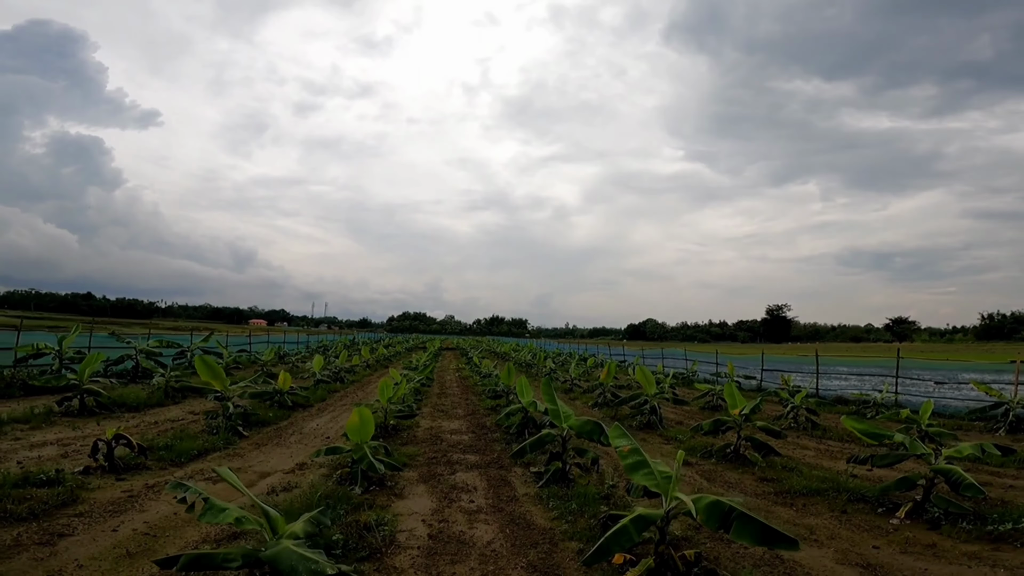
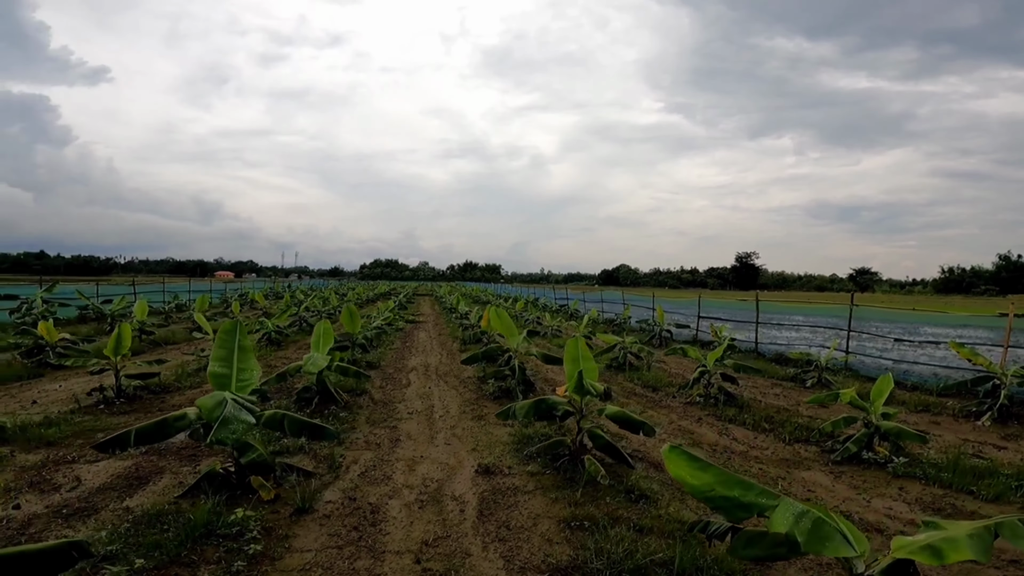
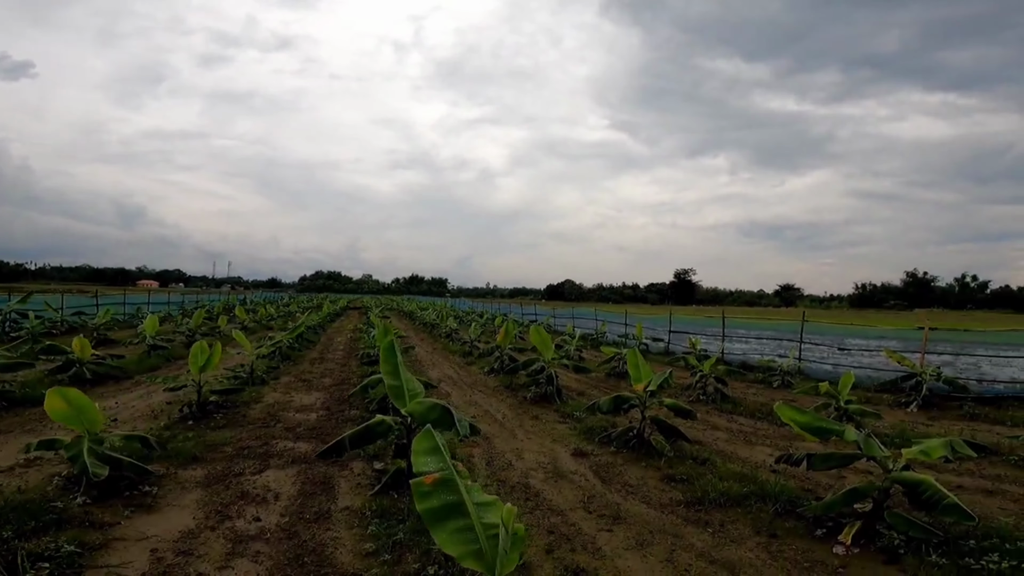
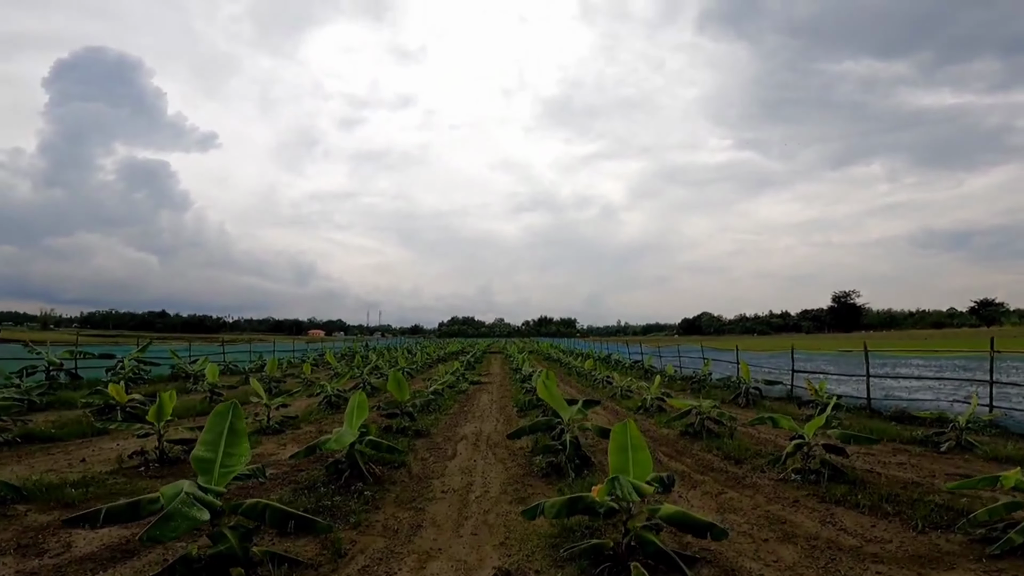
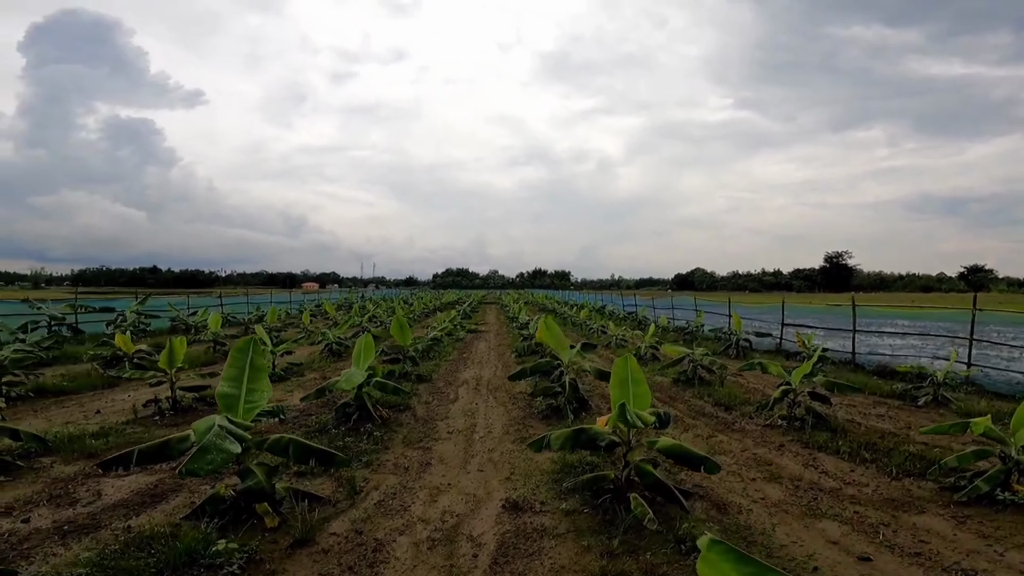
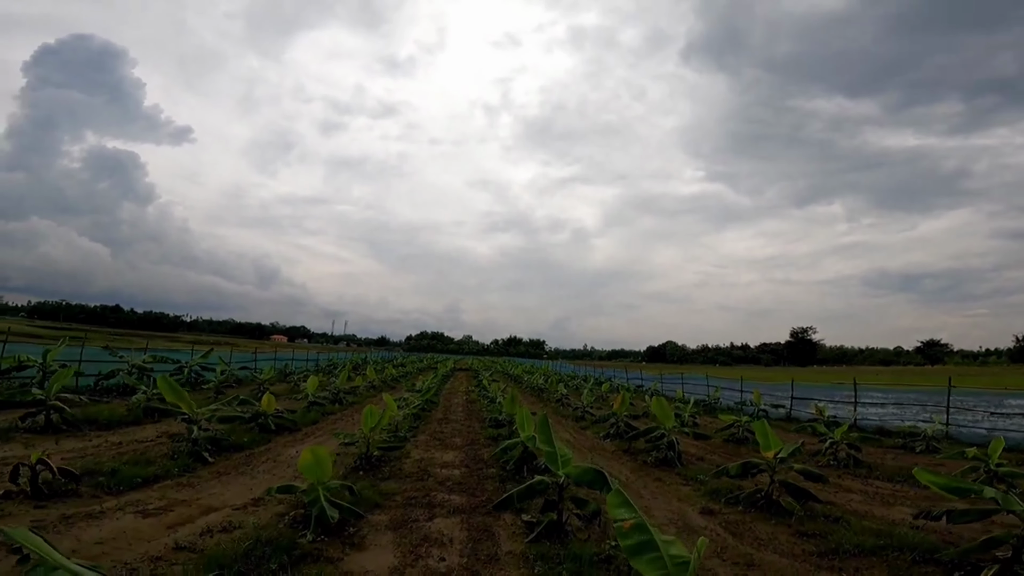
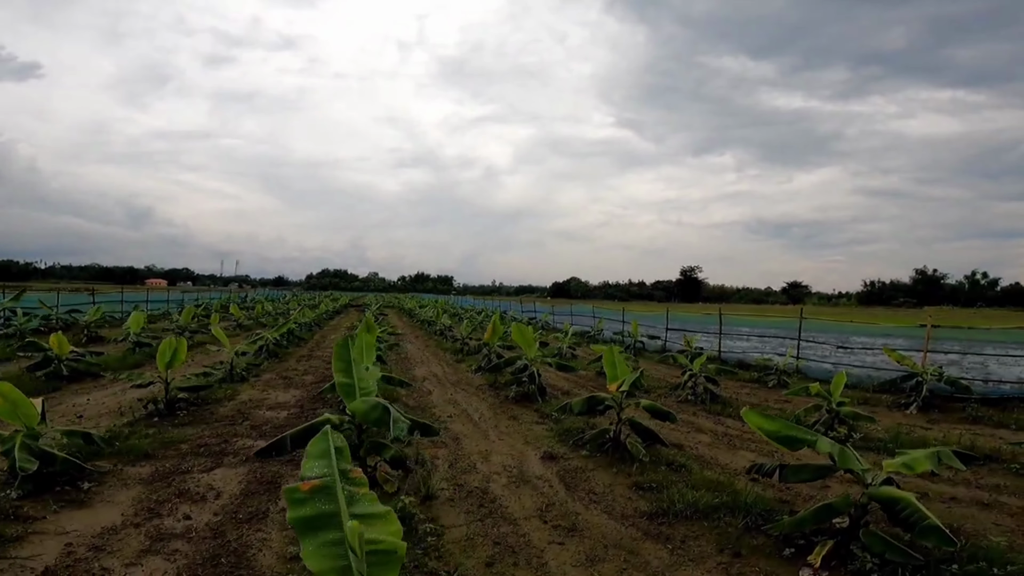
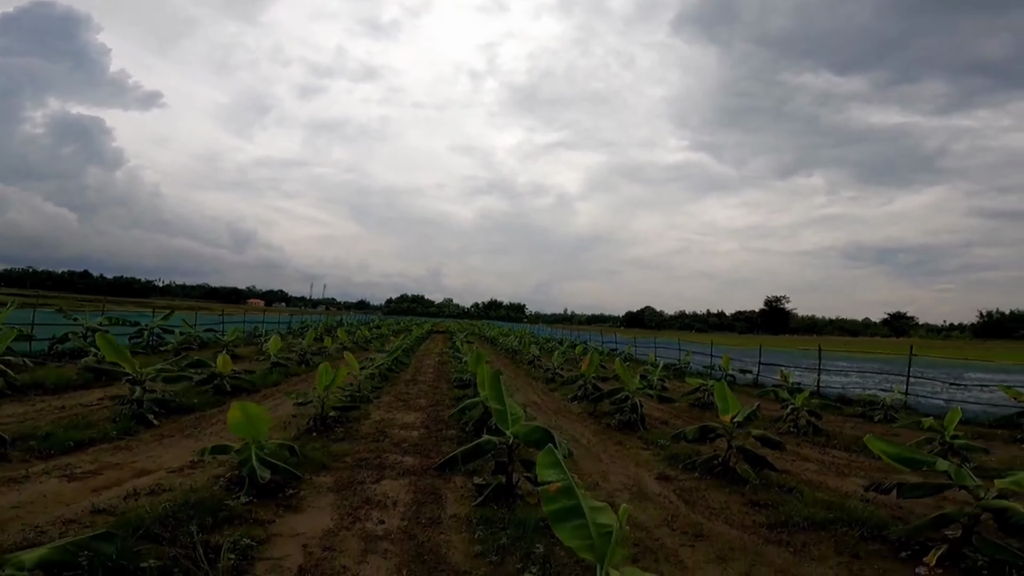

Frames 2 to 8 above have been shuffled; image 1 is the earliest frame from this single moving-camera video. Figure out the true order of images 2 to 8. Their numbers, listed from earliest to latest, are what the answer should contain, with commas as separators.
6, 8, 3, 7, 2, 5, 4
